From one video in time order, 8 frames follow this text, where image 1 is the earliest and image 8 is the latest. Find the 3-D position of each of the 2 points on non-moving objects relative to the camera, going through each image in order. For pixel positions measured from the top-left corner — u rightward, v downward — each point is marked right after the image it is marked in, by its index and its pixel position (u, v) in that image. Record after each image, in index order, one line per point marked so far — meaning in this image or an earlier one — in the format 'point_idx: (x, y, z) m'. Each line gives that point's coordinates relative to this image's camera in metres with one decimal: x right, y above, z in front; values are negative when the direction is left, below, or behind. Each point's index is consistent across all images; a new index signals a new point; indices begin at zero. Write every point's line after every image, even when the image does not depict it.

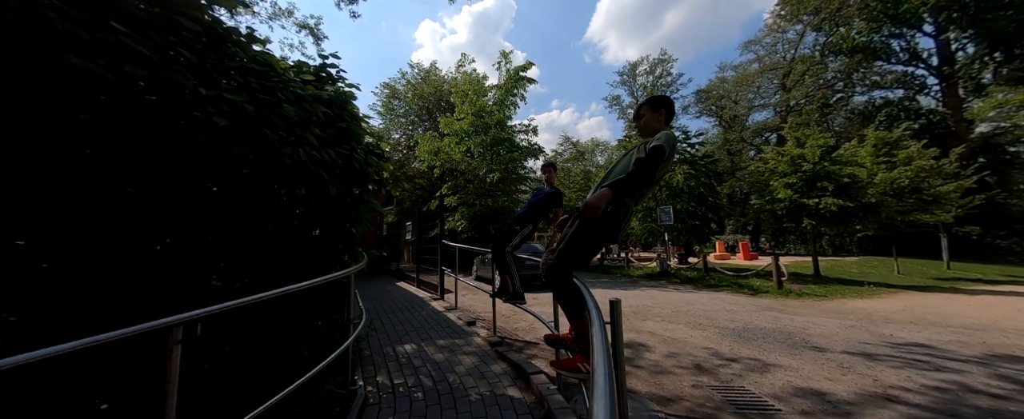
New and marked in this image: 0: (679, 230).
0: (+8.8, -1.1, +17.4) m
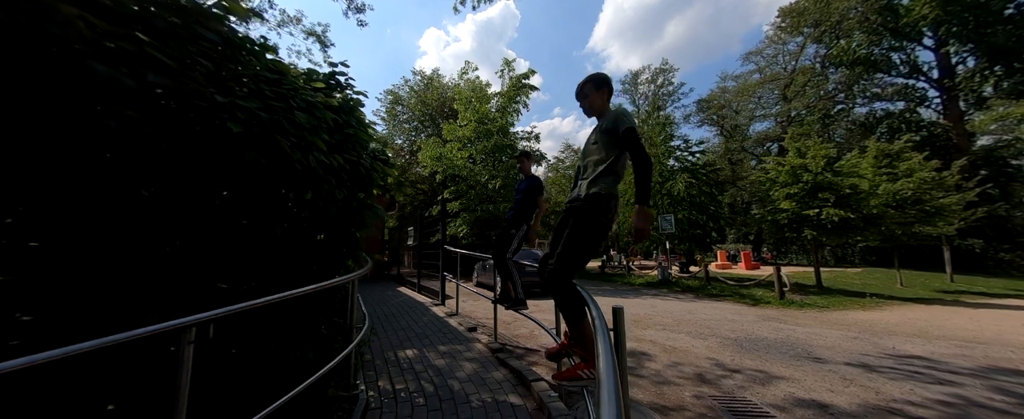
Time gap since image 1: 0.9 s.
0: (+8.8, -1.5, +17.4) m
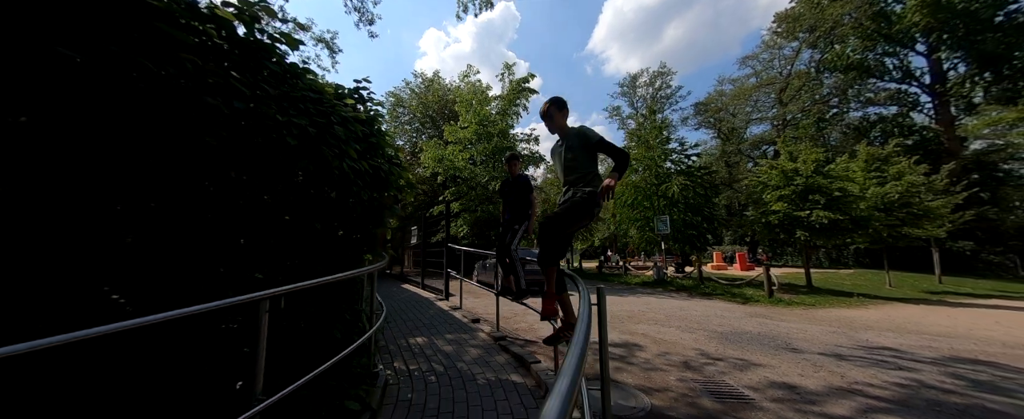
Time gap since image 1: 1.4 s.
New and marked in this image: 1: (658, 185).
0: (+8.8, -1.6, +17.8) m
1: (+8.1, +1.3, +18.5) m
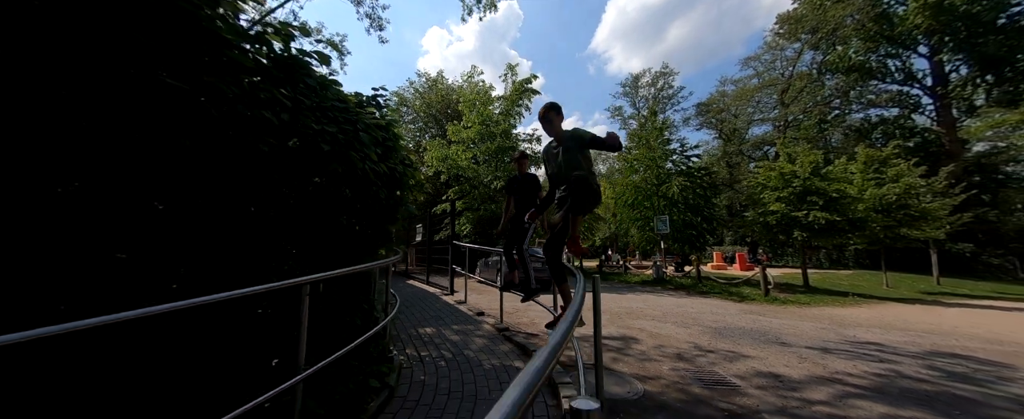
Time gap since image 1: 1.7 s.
0: (+8.9, -1.6, +18.1) m
1: (+8.2, +1.4, +18.7) m
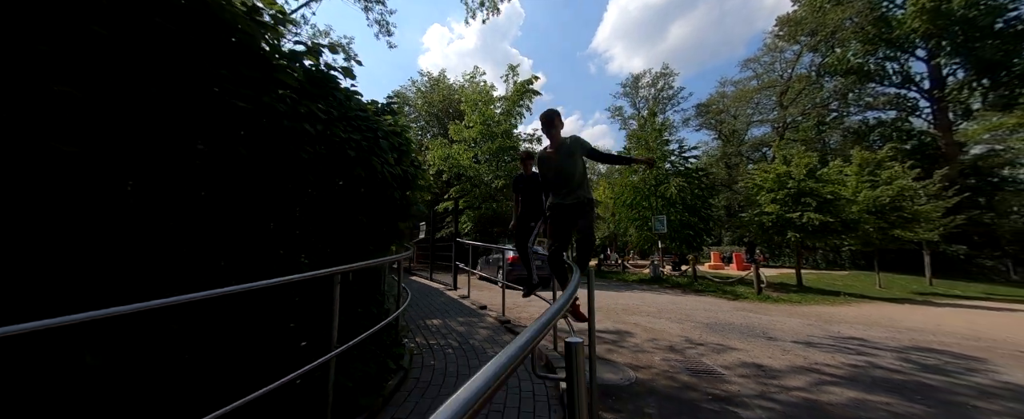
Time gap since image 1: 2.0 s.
0: (+8.9, -1.6, +18.4) m
1: (+8.3, +1.4, +19.0) m
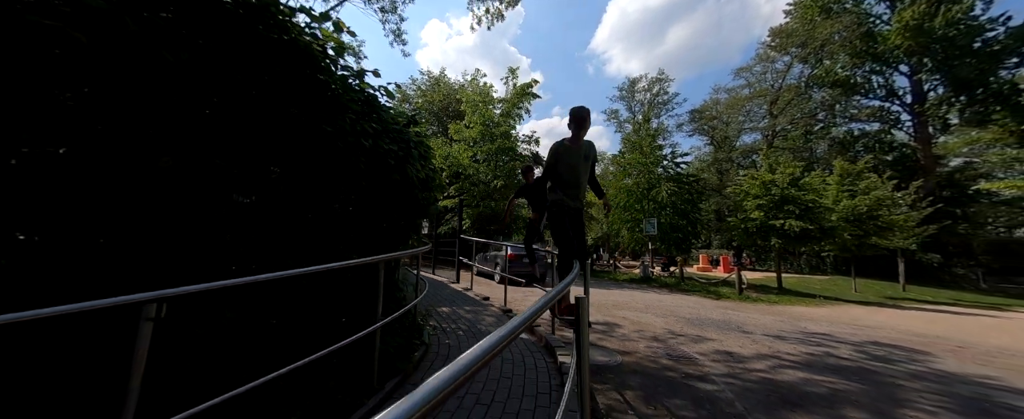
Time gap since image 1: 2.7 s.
0: (+8.7, -1.8, +19.2) m
1: (+8.1, +1.2, +19.7) m
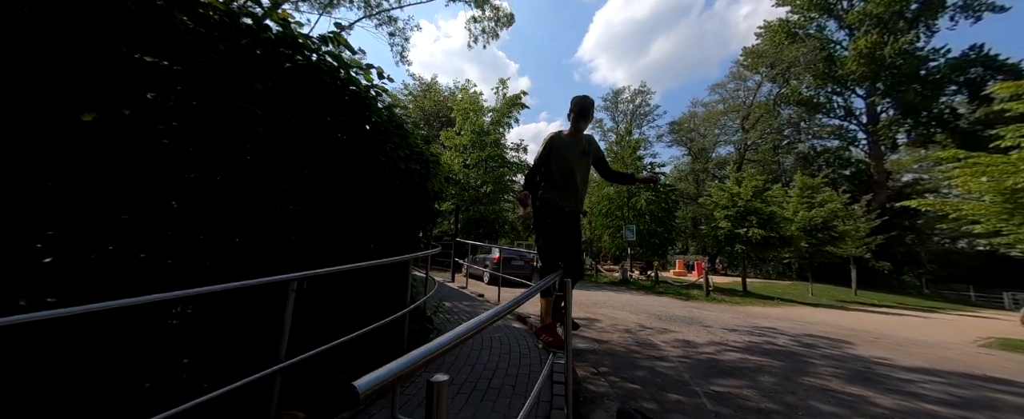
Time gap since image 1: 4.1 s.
0: (+7.8, -2.3, +20.4) m
1: (+7.3, +0.7, +21.0) m
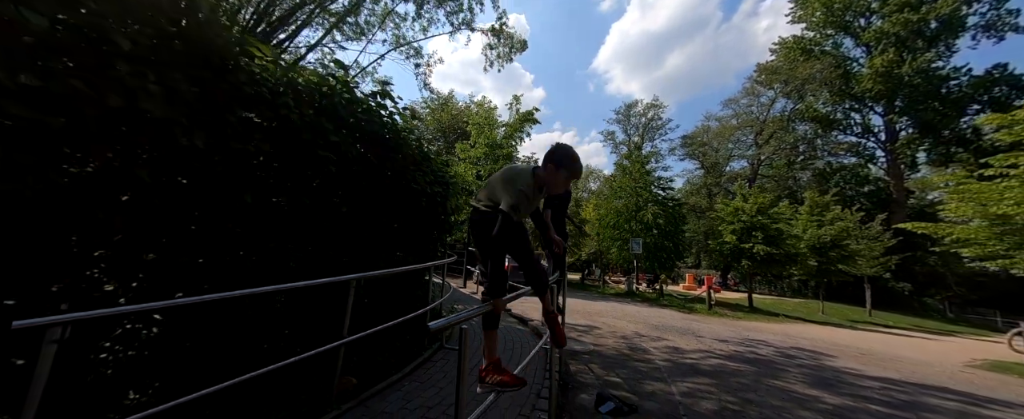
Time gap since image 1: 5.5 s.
0: (+8.5, -3.1, +20.8) m
1: (+8.0, -0.1, +21.5) m
